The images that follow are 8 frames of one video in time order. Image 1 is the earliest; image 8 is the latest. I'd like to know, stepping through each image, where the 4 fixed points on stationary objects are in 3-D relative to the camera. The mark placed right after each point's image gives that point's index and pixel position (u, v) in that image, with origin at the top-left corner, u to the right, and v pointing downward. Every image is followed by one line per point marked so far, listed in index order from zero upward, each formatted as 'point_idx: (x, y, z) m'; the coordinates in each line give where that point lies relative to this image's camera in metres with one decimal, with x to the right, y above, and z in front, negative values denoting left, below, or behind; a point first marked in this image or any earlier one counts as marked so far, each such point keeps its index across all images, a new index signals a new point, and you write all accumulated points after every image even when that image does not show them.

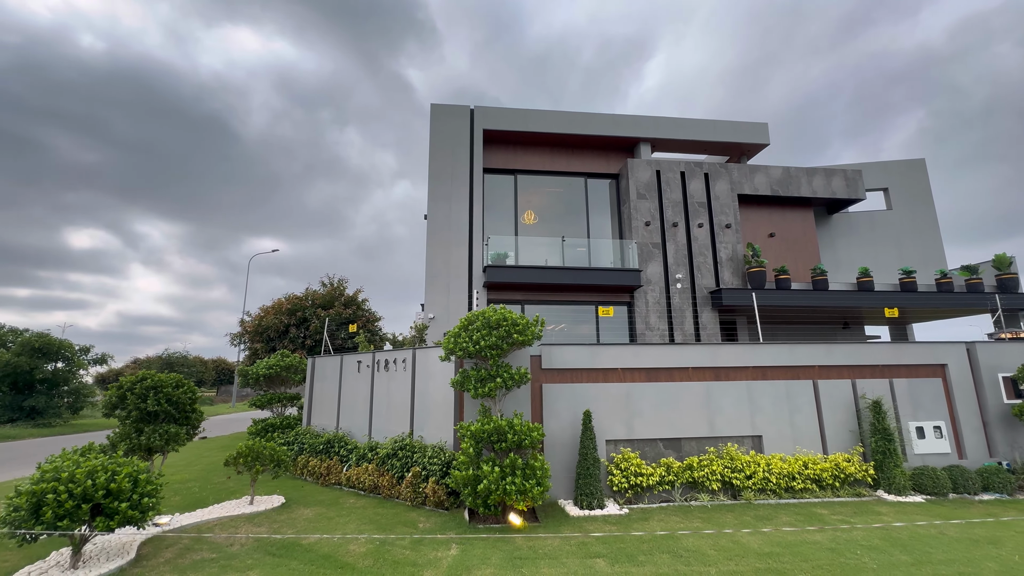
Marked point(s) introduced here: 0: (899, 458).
0: (+5.9, -2.6, +6.9) m
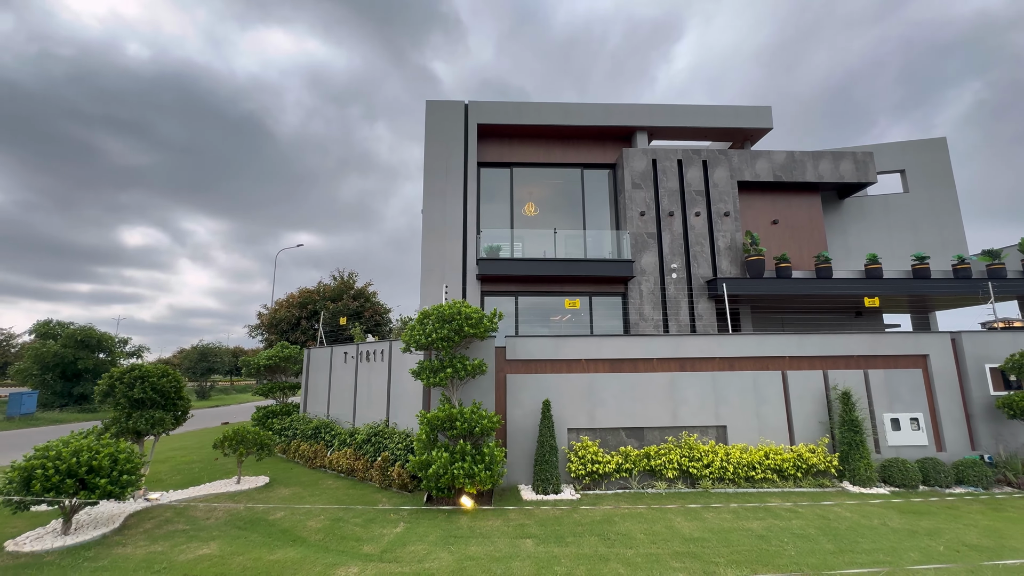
0: (+5.3, -2.4, +6.8) m
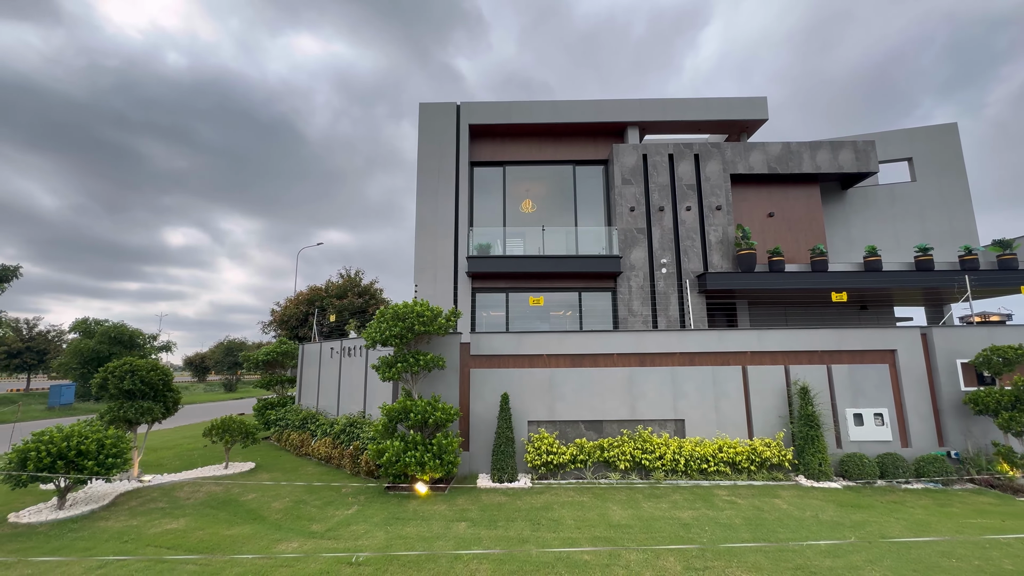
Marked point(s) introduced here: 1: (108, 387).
0: (+4.7, -2.4, +6.8) m
1: (-5.9, -1.5, +6.6) m
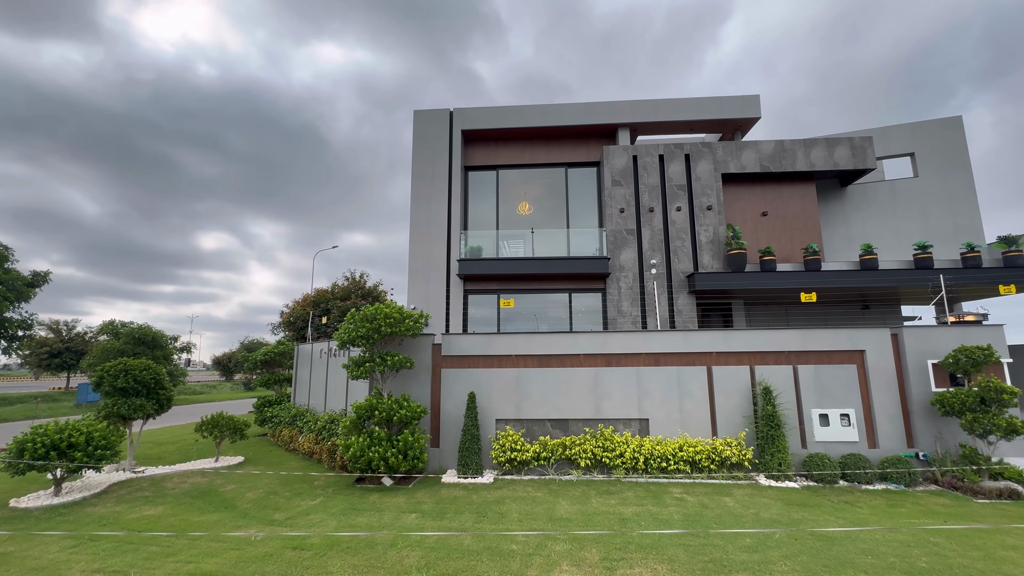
0: (+4.1, -2.4, +6.9) m
1: (-6.5, -1.5, +7.2) m
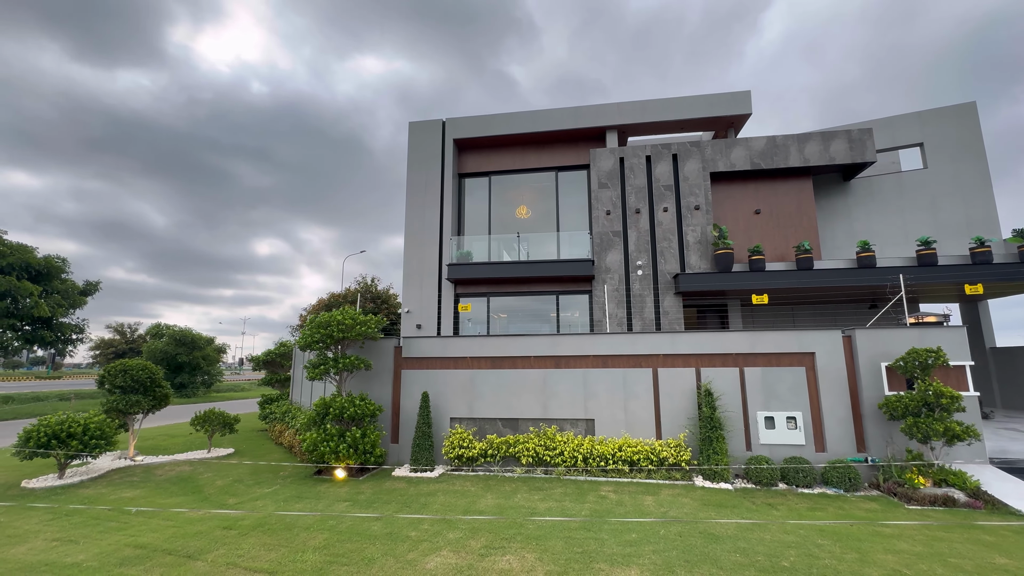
0: (+3.2, -2.4, +6.9) m
1: (-7.4, -1.7, +8.2) m
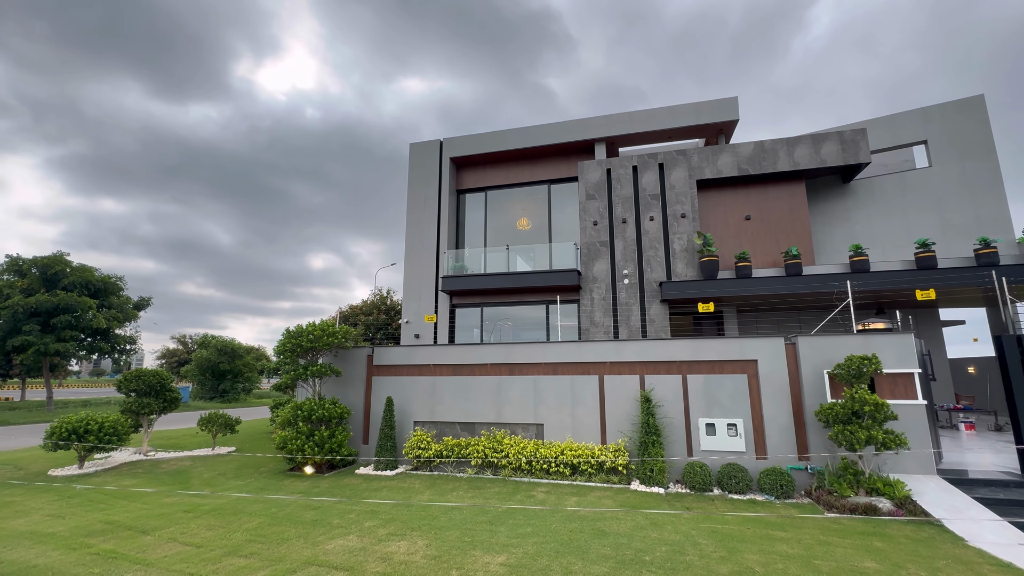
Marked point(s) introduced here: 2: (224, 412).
0: (+2.3, -2.6, +7.1) m
1: (-8.1, -2.1, +9.4) m
2: (-6.7, -2.9, +10.5) m
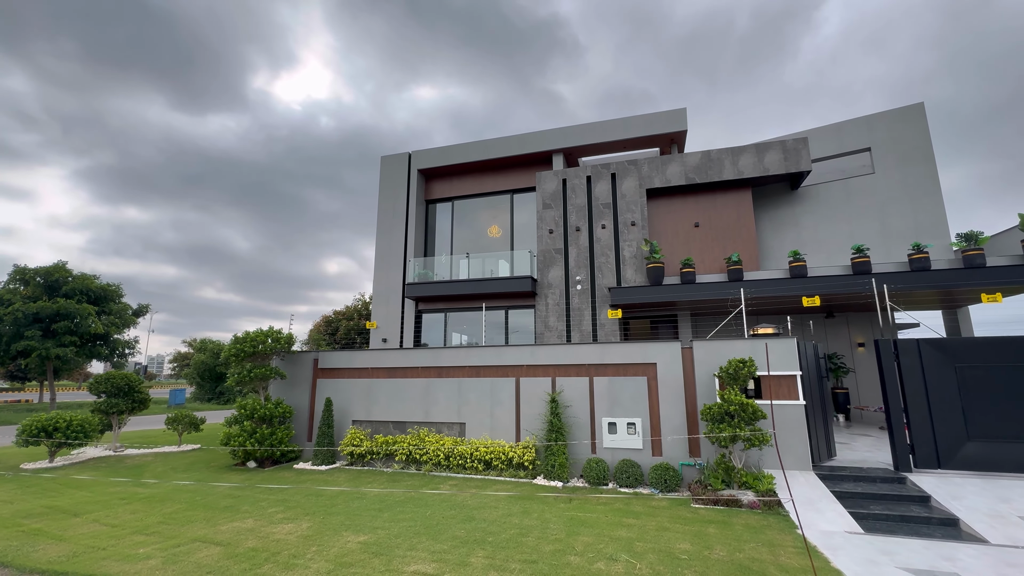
0: (+0.8, -2.7, +7.7) m
1: (-9.5, -2.3, +10.3) m
2: (-8.1, -3.1, +11.4) m
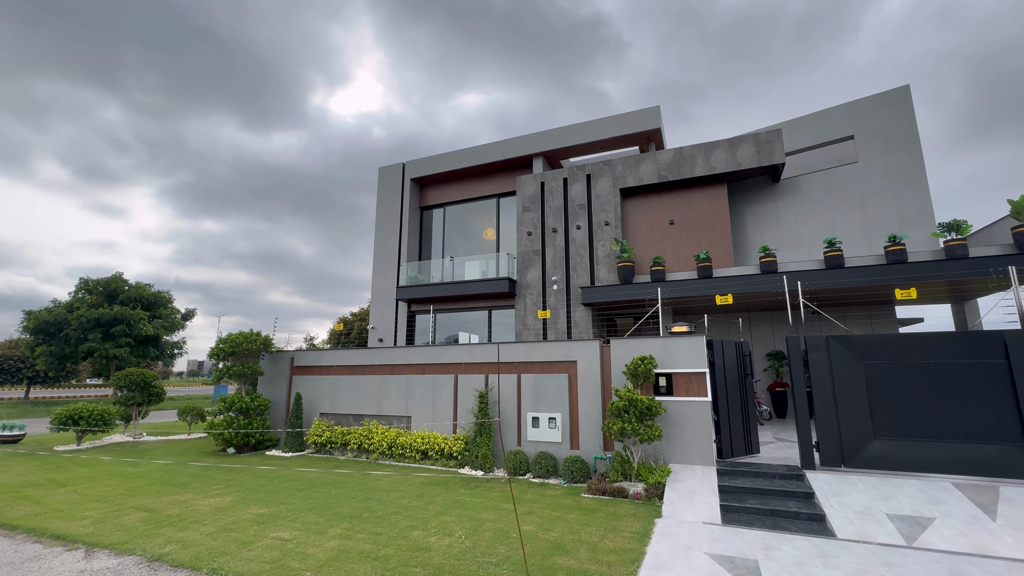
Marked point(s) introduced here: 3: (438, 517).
0: (-0.5, -2.7, +8.2) m
1: (-10.5, -2.5, +12.0) m
2: (-8.9, -3.3, +12.9) m
3: (-0.9, -2.8, +5.6) m
